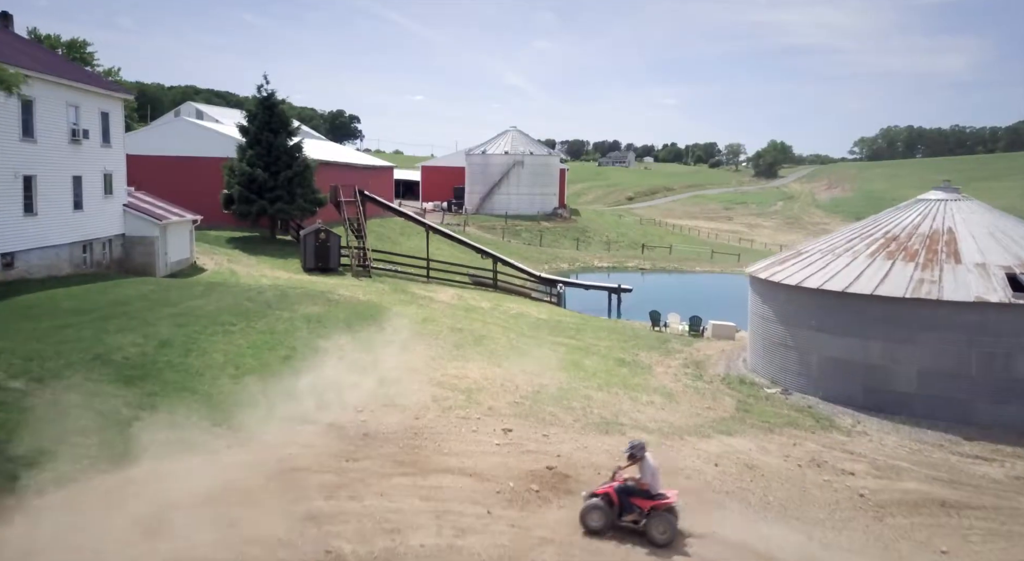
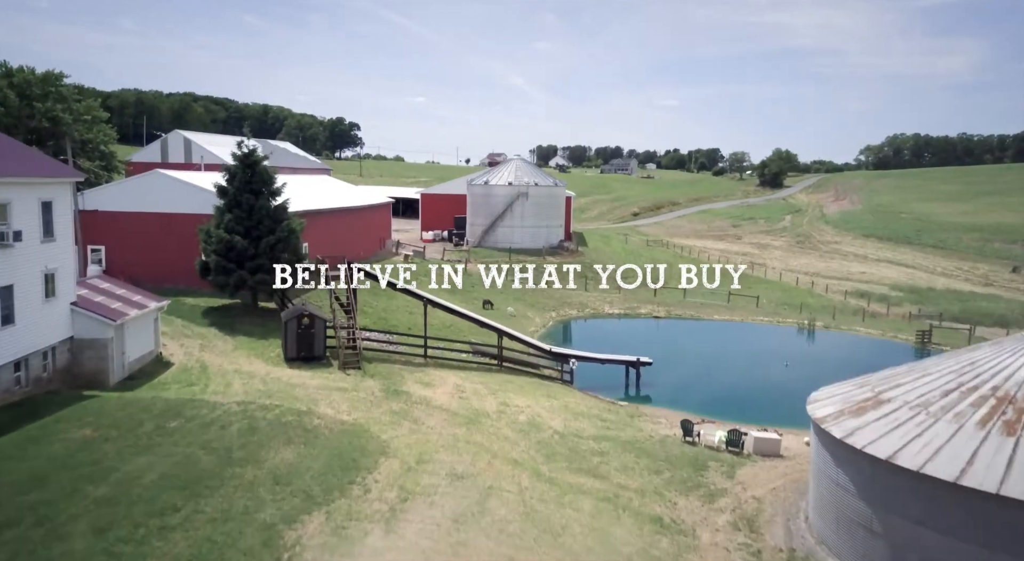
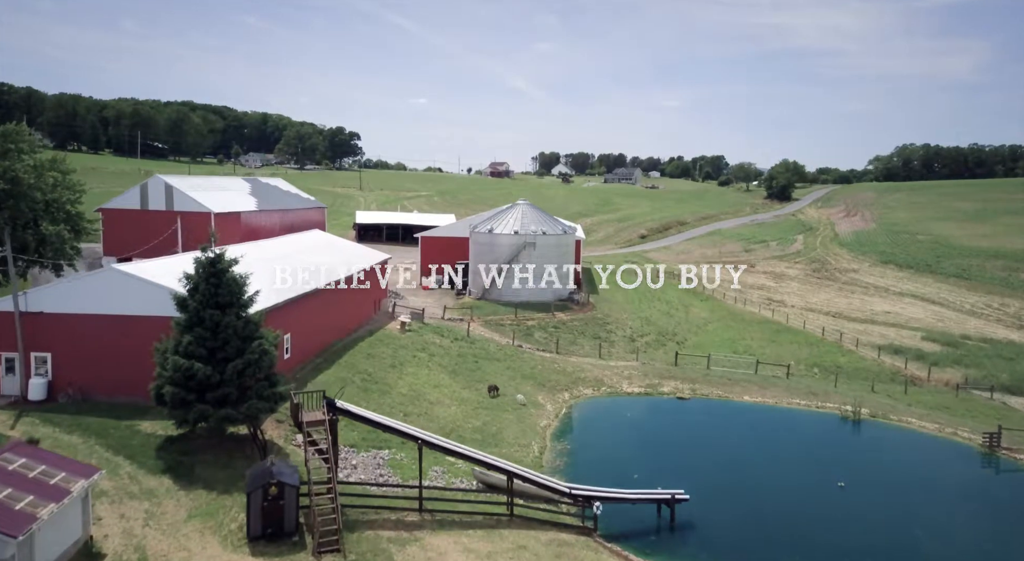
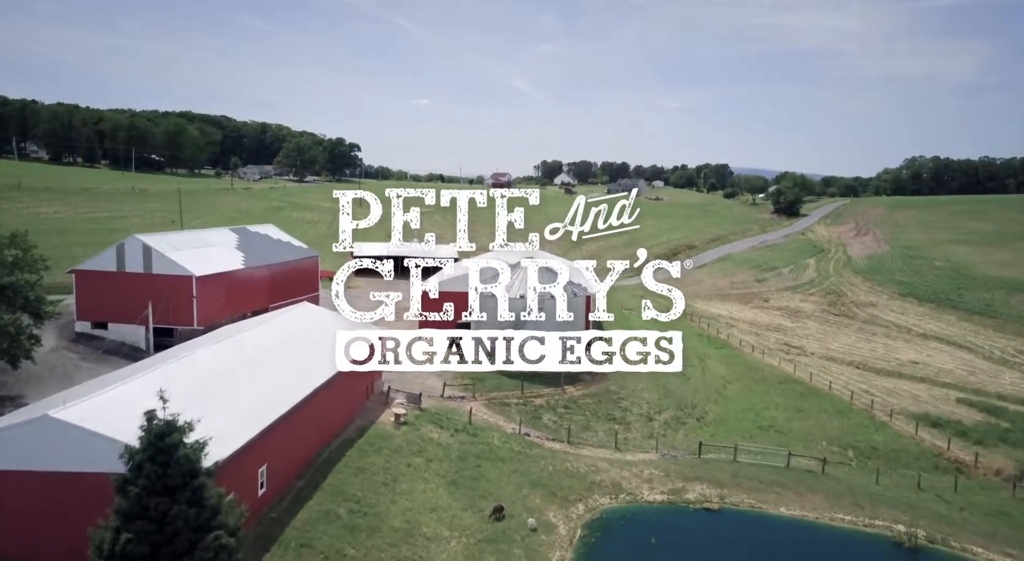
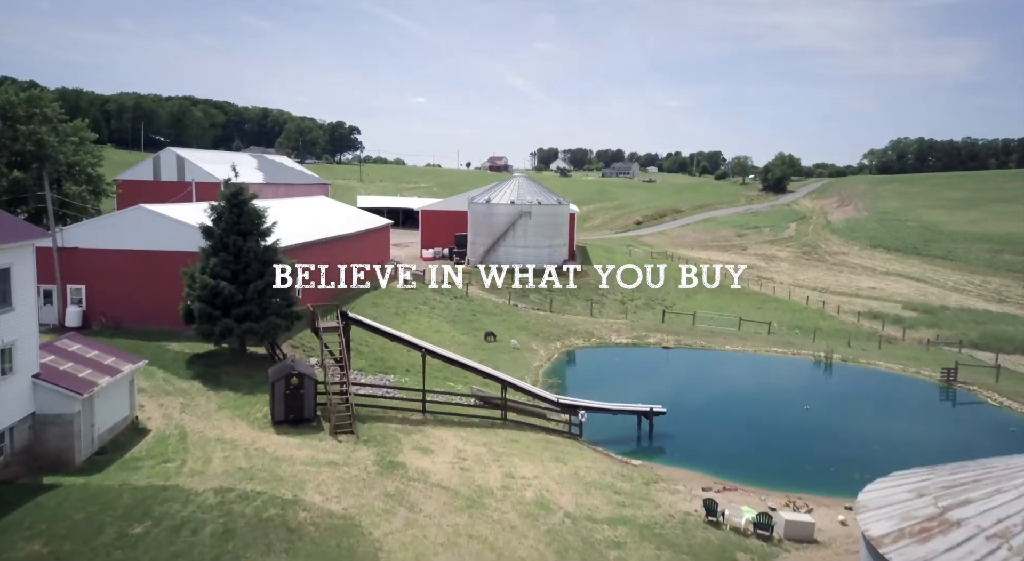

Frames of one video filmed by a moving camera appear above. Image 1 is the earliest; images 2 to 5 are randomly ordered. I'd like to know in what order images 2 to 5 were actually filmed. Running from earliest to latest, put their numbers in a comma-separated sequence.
2, 5, 3, 4
